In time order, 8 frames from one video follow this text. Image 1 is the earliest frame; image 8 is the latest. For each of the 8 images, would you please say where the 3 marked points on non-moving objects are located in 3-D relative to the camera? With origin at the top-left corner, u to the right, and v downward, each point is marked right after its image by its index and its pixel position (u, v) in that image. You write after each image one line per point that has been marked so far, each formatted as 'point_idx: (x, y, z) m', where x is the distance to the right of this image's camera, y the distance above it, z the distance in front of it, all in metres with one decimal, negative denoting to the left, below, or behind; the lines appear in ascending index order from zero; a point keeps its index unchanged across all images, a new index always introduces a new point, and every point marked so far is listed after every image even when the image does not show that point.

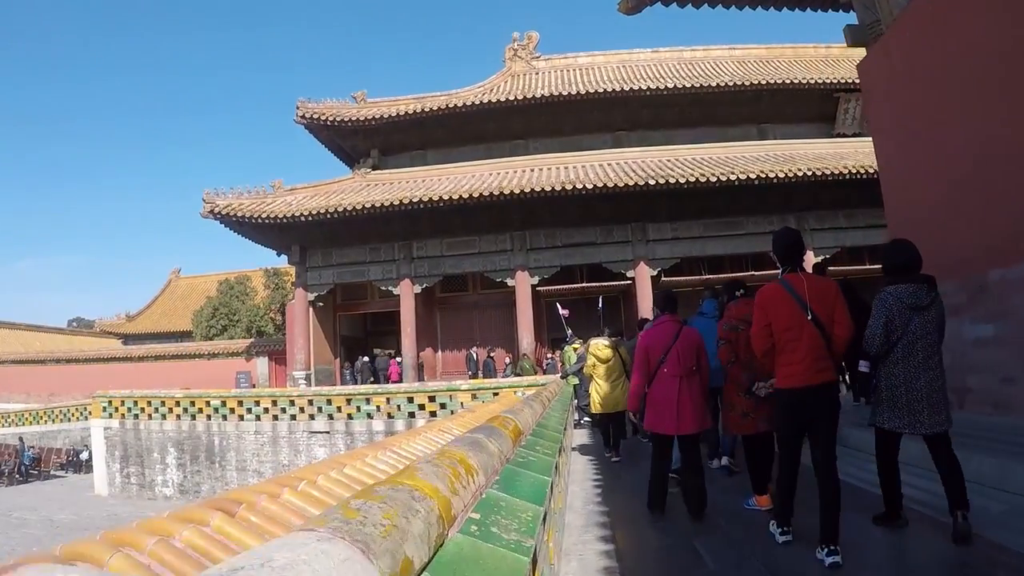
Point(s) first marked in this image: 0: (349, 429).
0: (-3.0, -2.6, +11.9) m
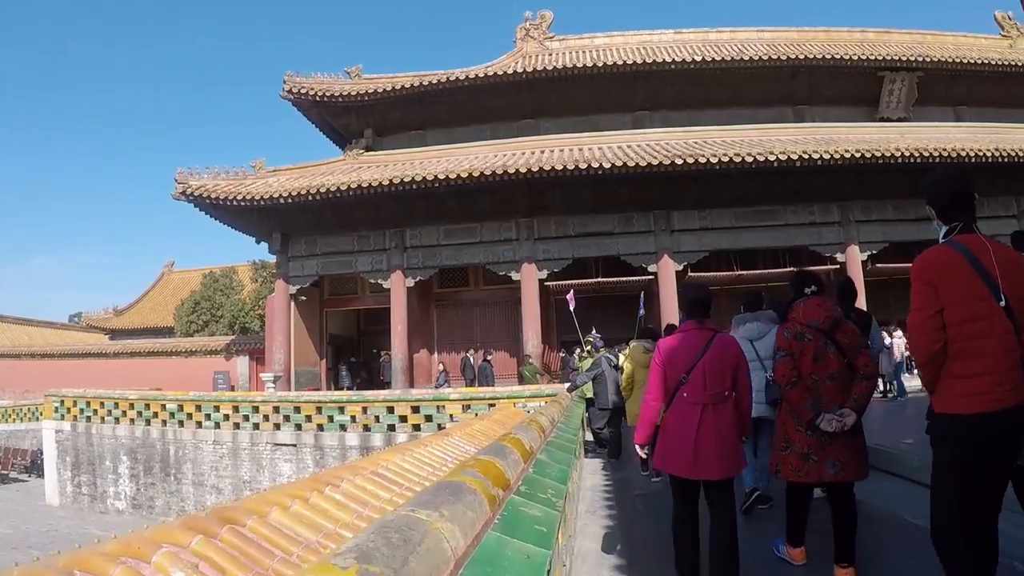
0: (-3.0, -2.4, +10.1) m
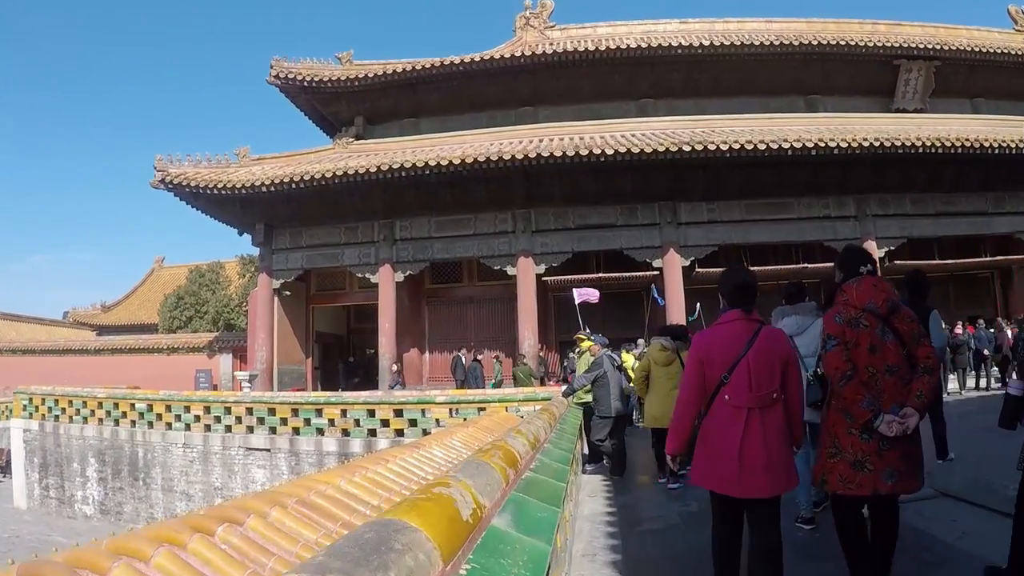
0: (-3.1, -2.2, +9.3) m
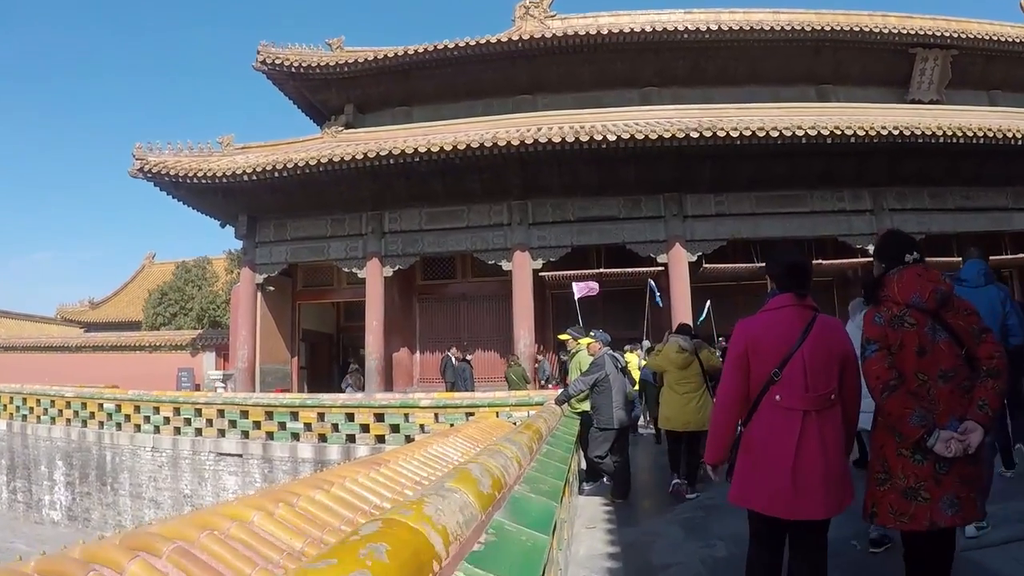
0: (-3.2, -2.2, +8.6) m
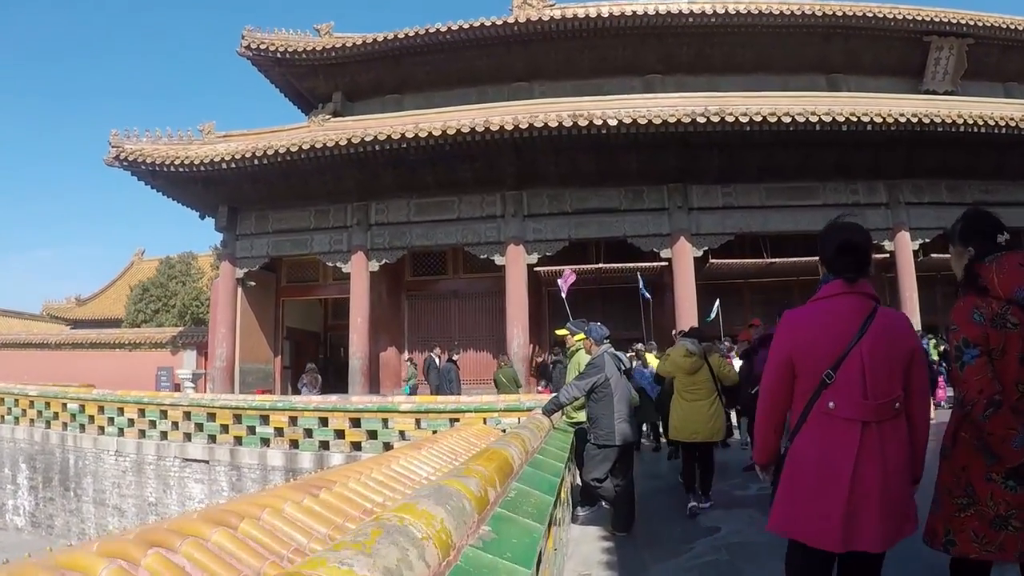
0: (-3.3, -2.1, +7.9) m
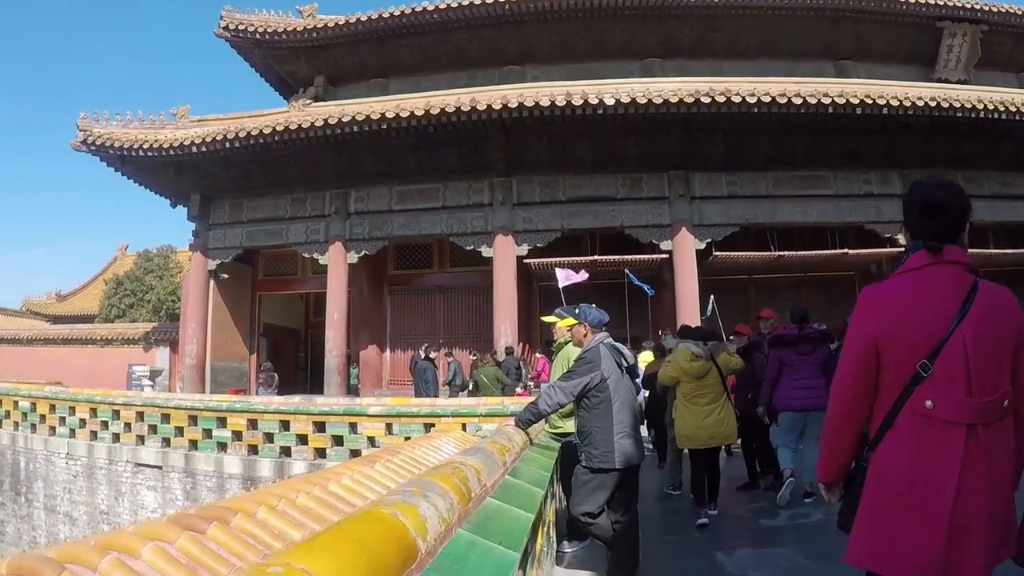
0: (-3.5, -1.9, +7.2) m
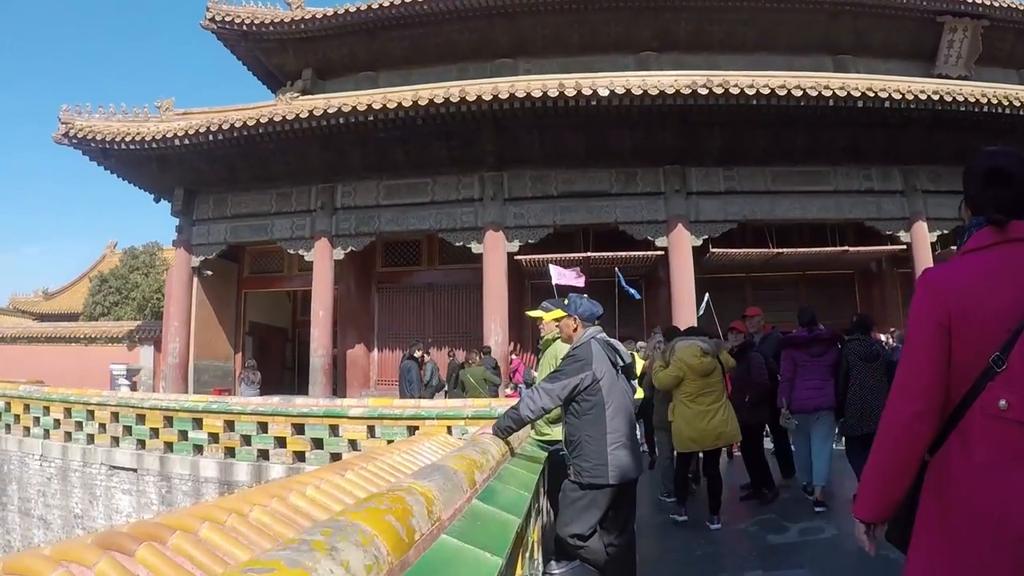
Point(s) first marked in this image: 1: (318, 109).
0: (-3.6, -1.9, +6.9) m
1: (-2.7, +2.5, +9.1) m
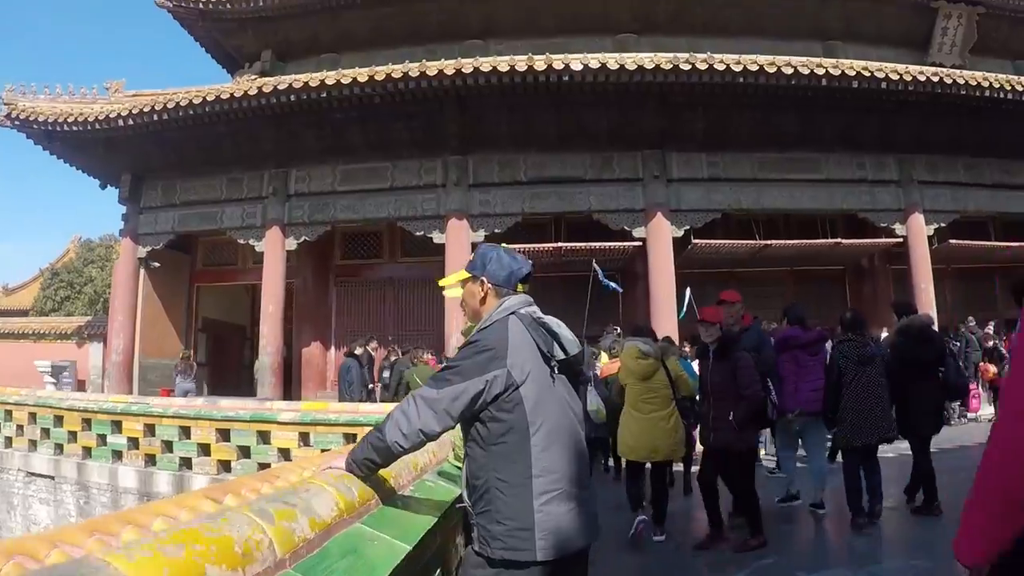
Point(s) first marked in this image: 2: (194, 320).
0: (-4.0, -1.8, +6.1) m
1: (-3.1, +2.6, +8.4) m
2: (-5.8, -0.6, +12.0) m
